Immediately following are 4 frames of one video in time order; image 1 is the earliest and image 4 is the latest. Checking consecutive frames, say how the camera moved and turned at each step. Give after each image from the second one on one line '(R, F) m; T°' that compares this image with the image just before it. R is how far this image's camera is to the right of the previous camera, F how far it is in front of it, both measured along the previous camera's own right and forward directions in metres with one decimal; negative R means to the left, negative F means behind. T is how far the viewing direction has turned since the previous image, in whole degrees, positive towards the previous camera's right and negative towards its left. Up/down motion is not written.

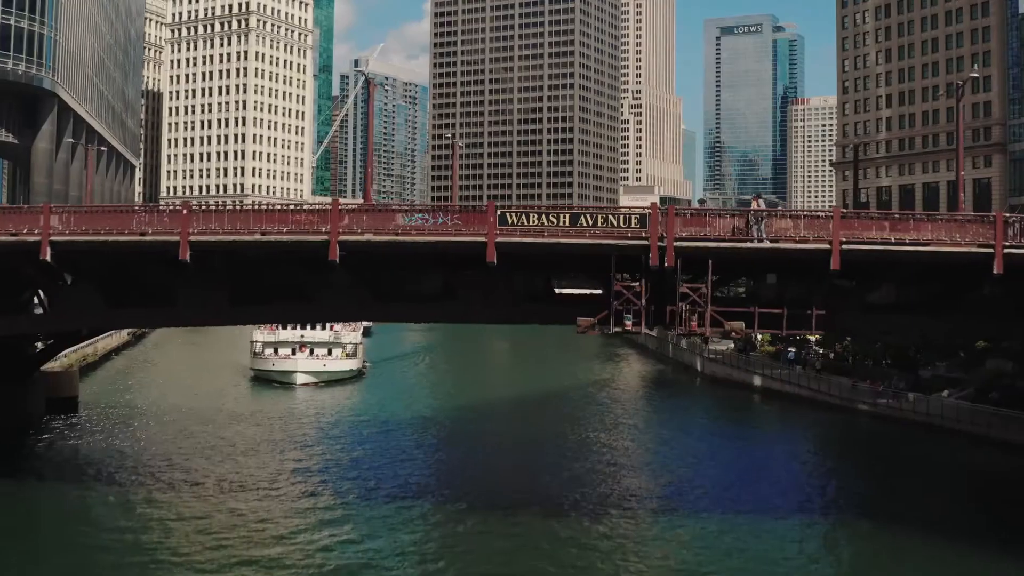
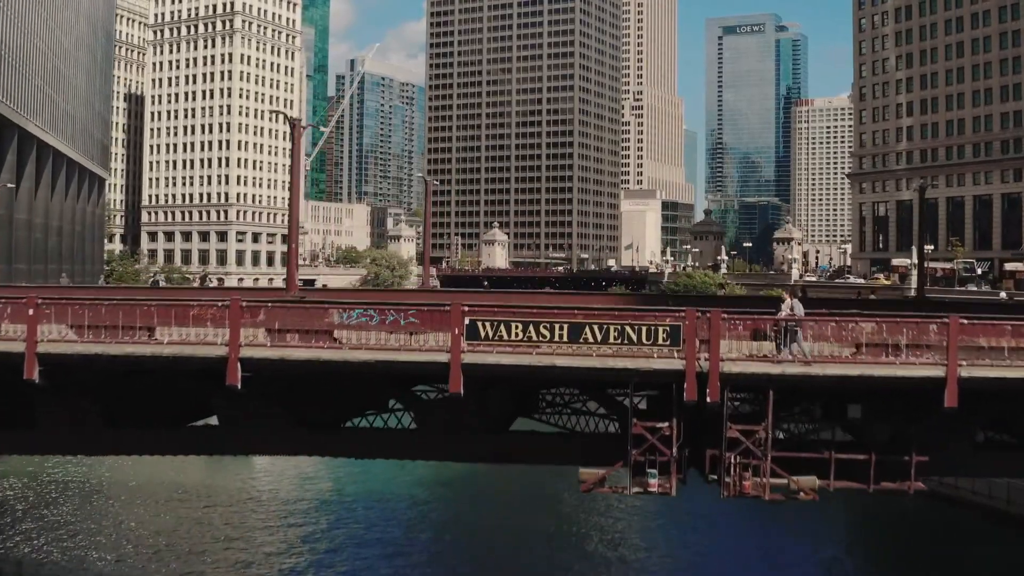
(+0.5, +6.9) m; 0°
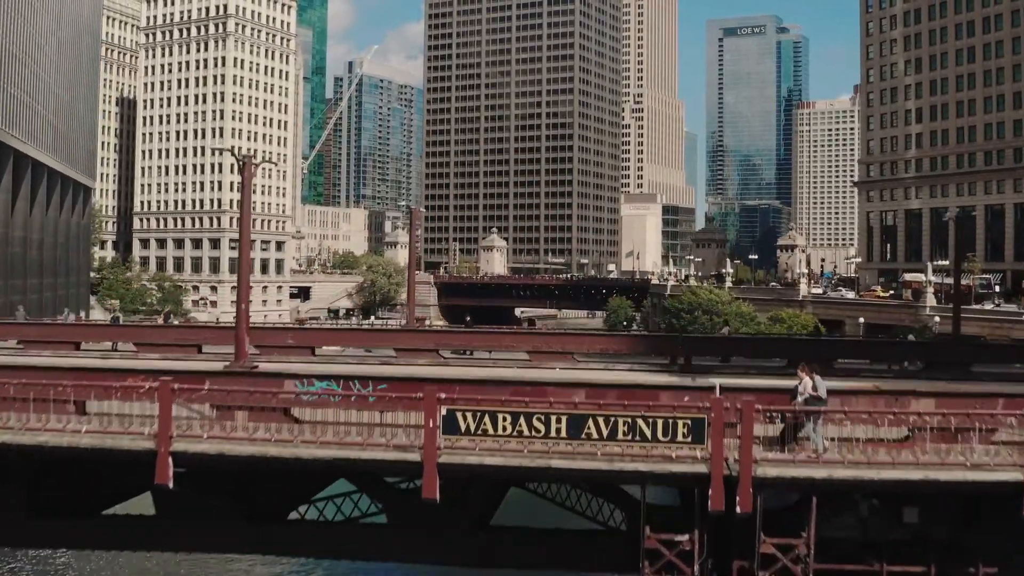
(+0.2, +2.8) m; 0°
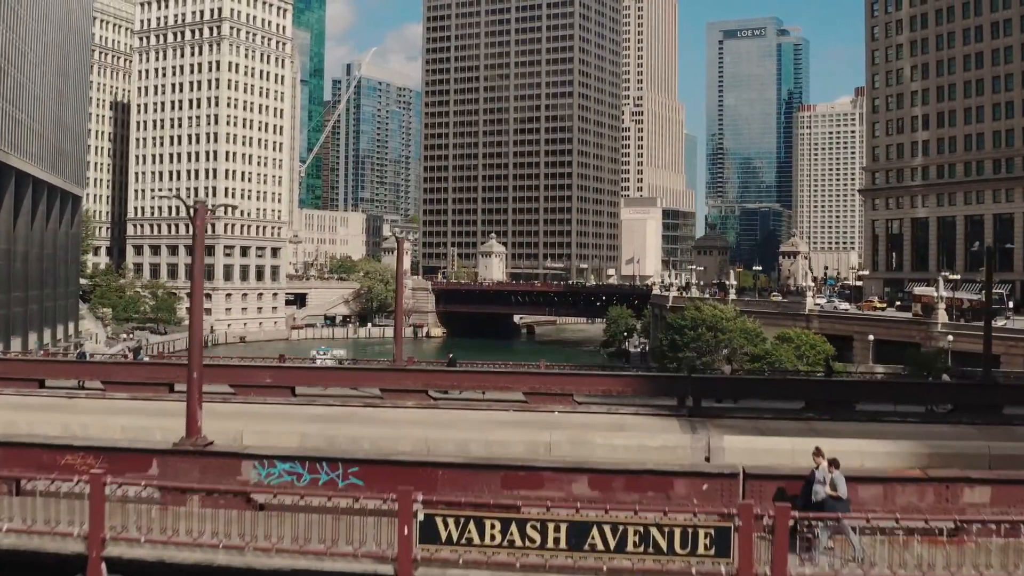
(+0.1, +2.0) m; 0°
